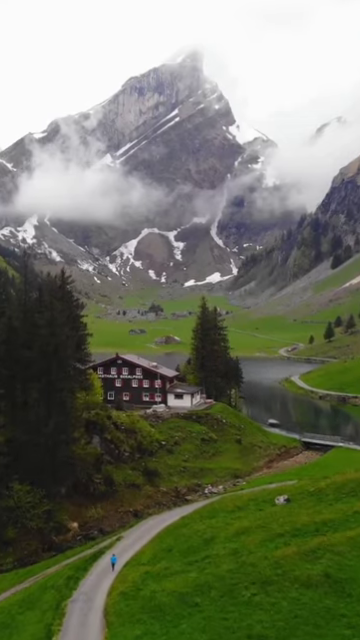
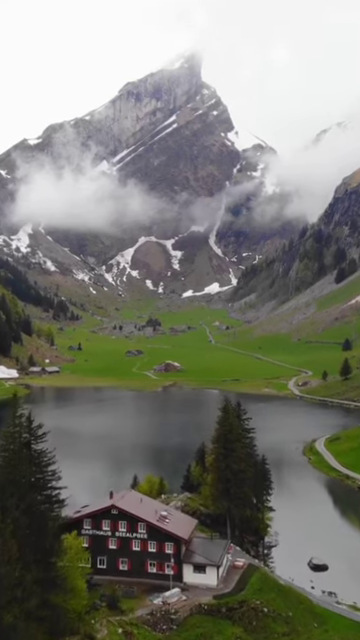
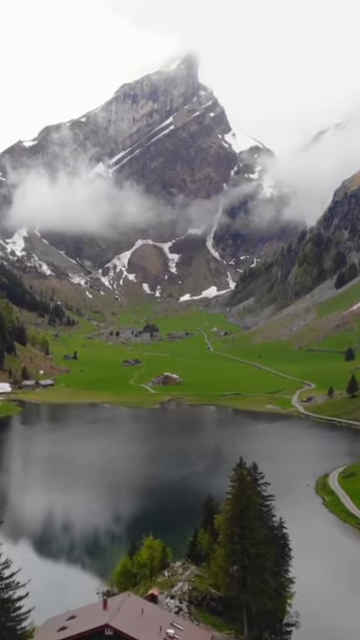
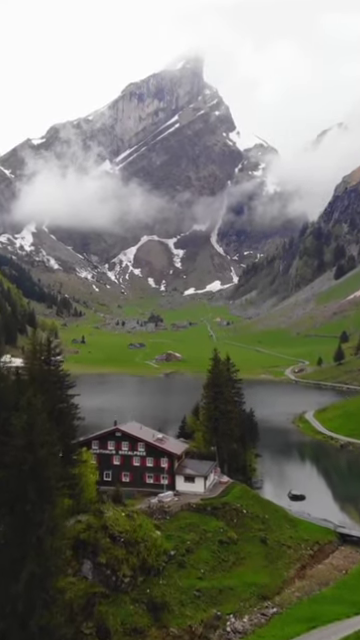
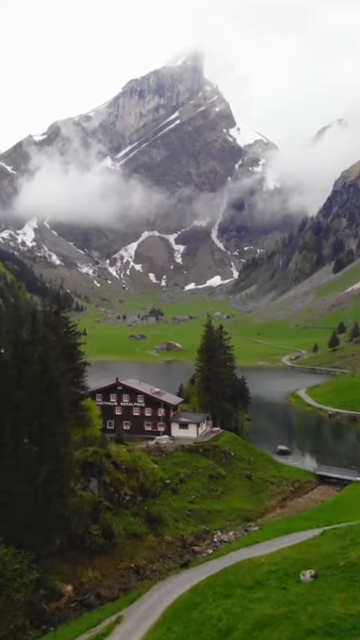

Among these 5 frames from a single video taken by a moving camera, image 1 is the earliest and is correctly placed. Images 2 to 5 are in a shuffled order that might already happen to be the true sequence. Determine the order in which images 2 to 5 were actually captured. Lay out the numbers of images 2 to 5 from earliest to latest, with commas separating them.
5, 4, 2, 3
